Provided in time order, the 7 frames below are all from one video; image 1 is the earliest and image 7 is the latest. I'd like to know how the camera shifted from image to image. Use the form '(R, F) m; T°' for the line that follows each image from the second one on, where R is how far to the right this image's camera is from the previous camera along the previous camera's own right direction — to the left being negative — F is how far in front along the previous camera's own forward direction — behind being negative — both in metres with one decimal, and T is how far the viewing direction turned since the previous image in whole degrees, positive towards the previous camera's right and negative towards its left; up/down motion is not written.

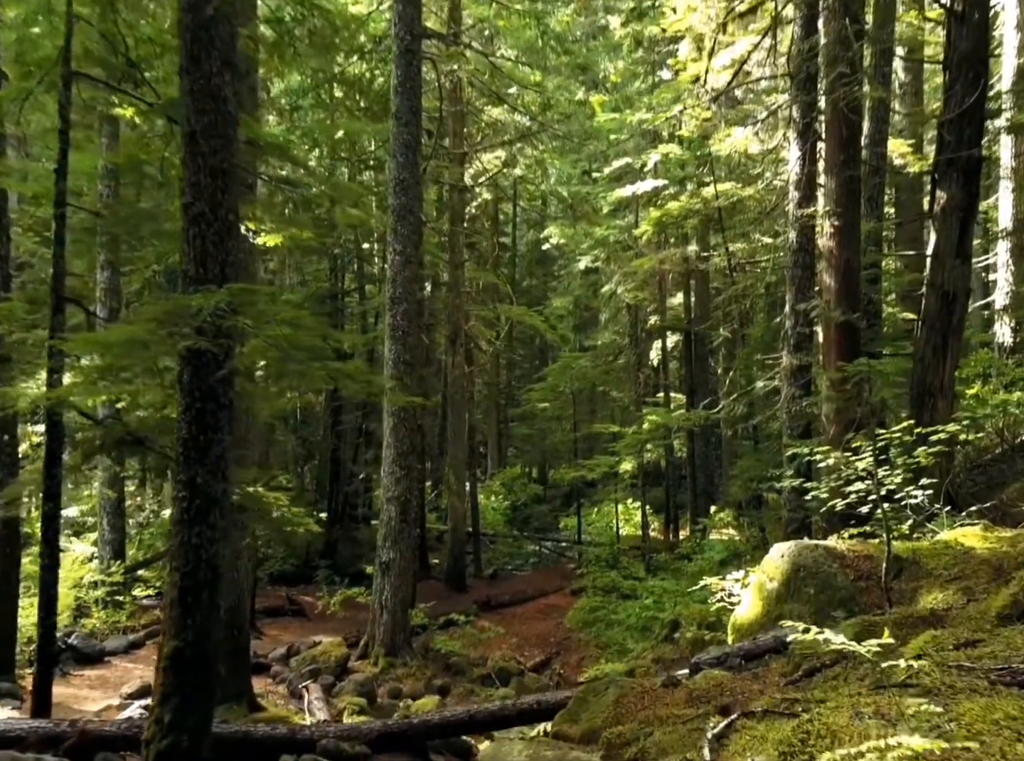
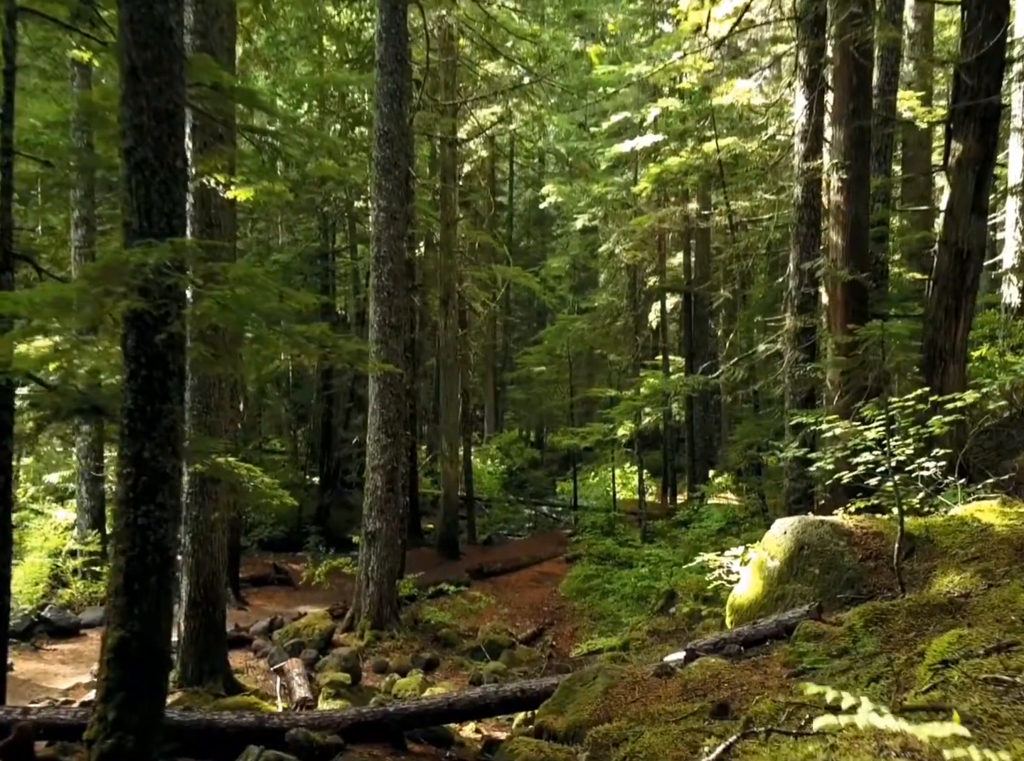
(+0.1, +0.7) m; 0°
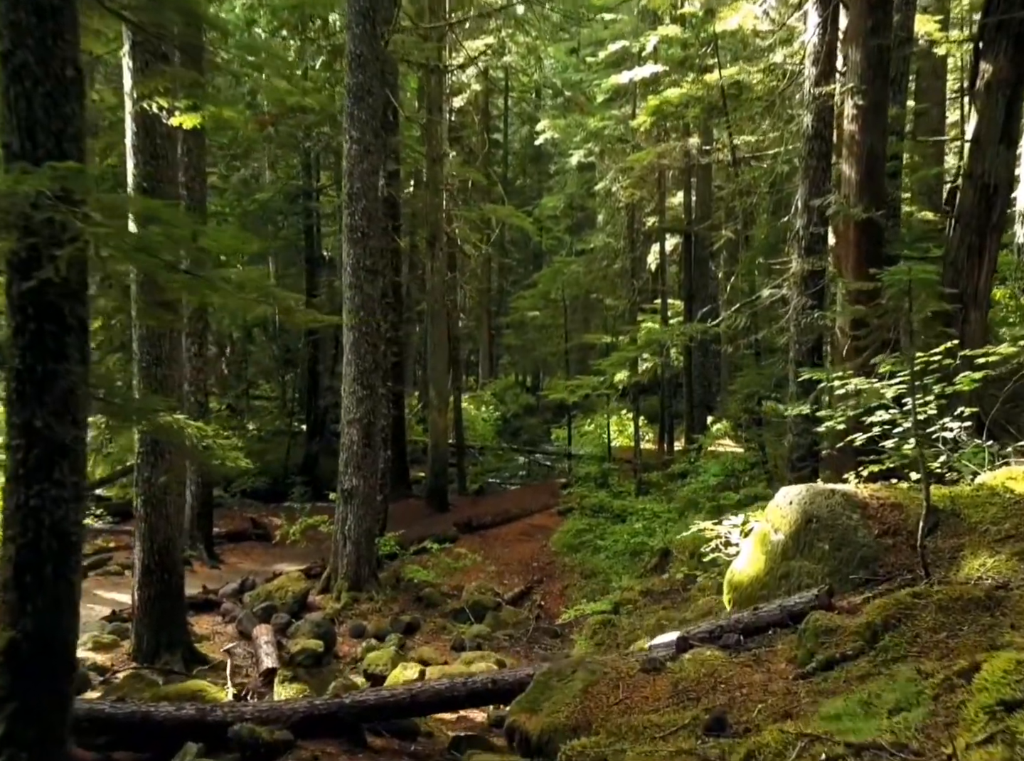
(+0.2, +1.1) m; 0°
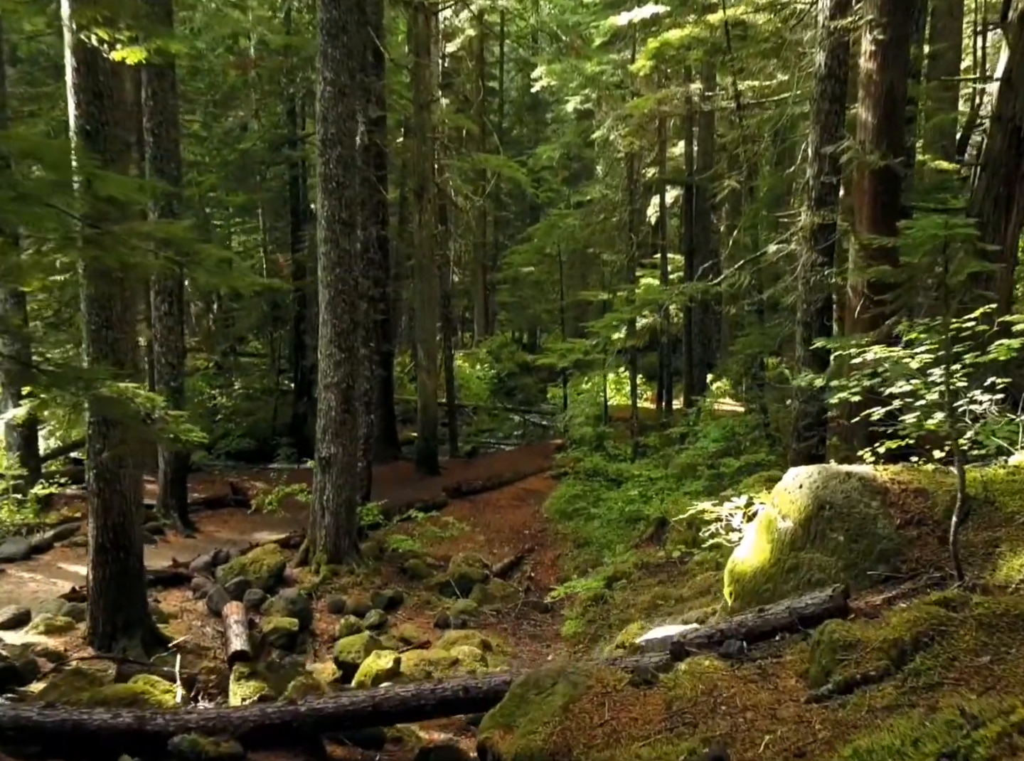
(+0.2, +0.9) m; 0°
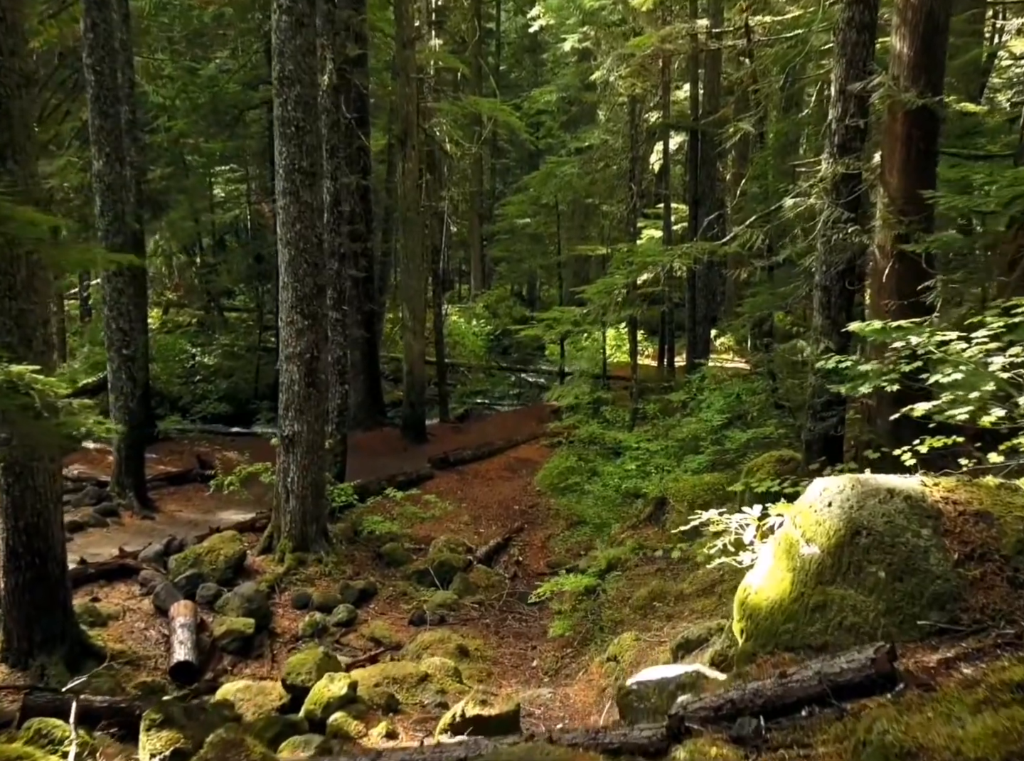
(+0.2, +1.5) m; 0°
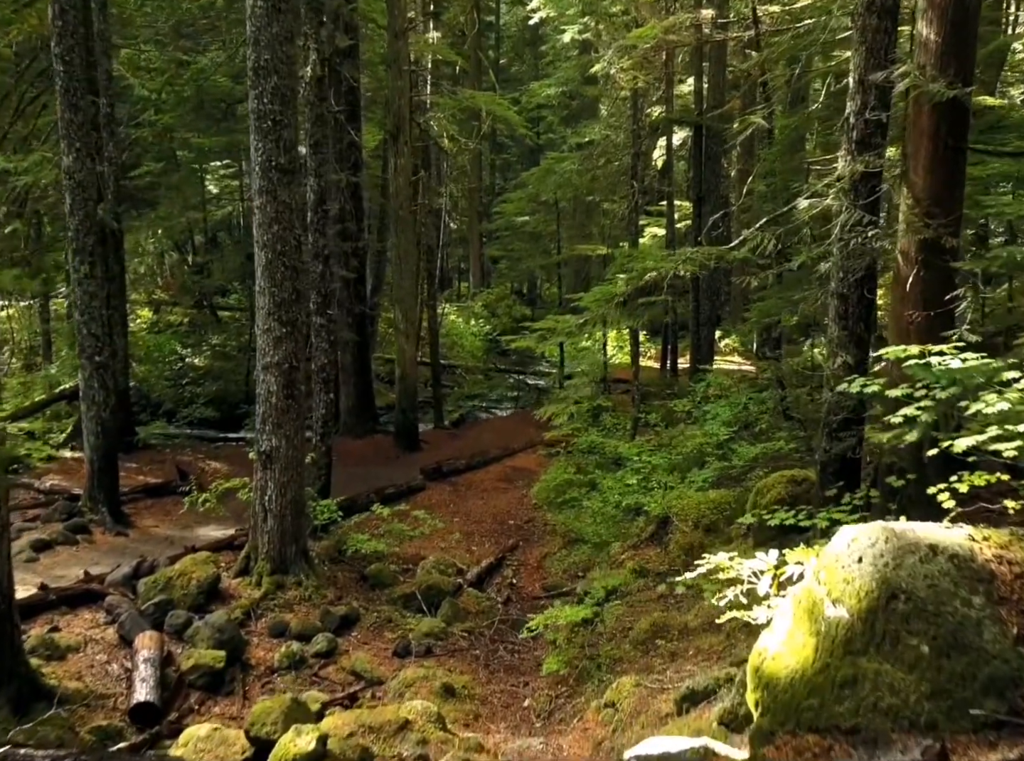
(+0.1, +0.8) m; 0°
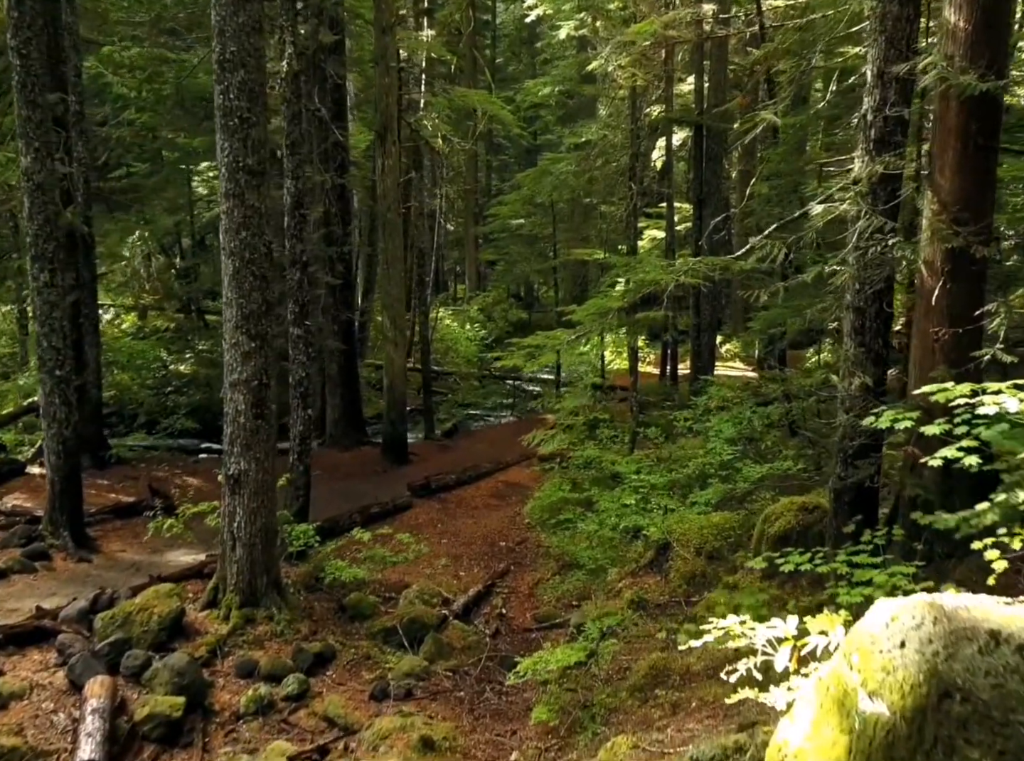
(+0.1, +0.9) m; 0°
